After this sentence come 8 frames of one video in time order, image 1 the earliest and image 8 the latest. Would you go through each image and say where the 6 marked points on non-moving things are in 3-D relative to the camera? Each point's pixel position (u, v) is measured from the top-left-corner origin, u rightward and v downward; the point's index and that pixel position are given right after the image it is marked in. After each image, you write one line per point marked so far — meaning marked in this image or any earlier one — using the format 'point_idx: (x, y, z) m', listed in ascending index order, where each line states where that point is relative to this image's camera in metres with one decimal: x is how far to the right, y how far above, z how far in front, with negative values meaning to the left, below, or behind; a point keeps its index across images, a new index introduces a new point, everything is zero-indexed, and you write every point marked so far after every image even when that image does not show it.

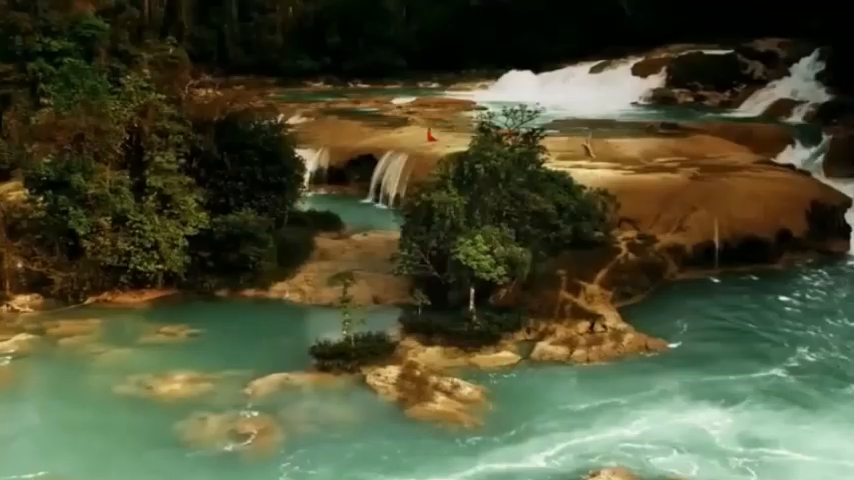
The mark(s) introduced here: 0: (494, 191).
0: (+1.1, +0.8, +15.4) m
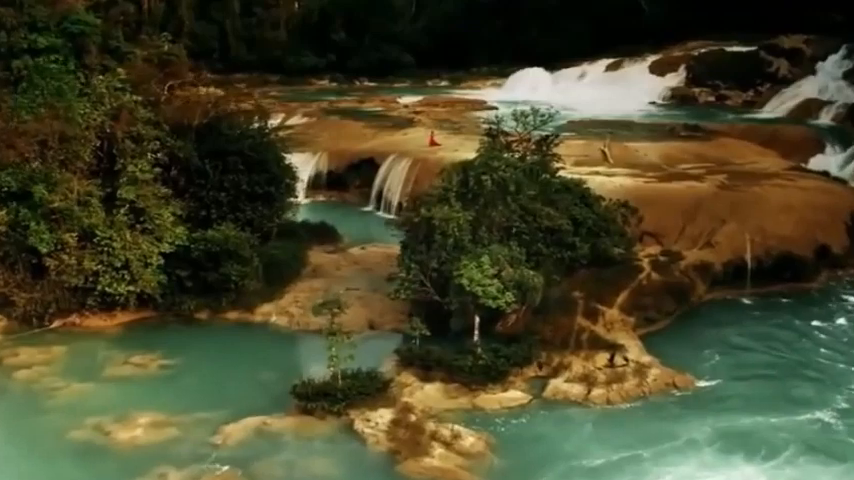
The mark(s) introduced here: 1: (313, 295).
0: (+1.1, +0.5, +13.8) m
1: (-1.9, -0.9, +15.7) m
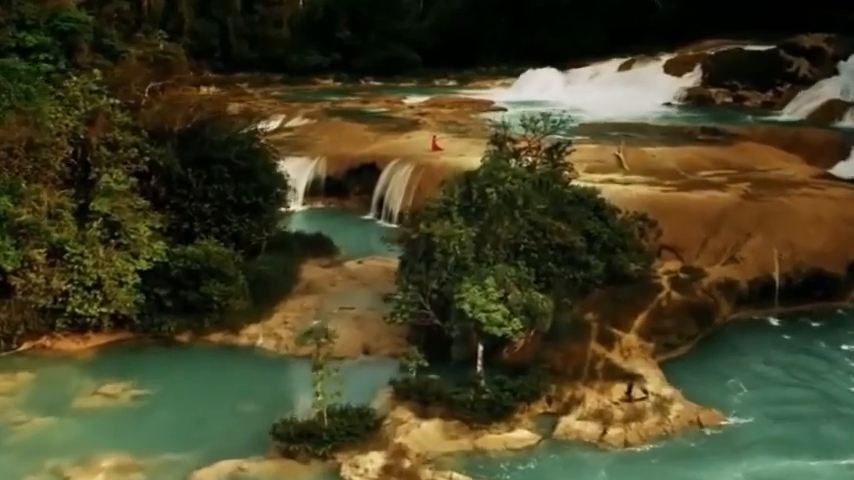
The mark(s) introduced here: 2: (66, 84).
0: (+1.1, +0.3, +12.5) m
1: (-1.9, -1.1, +14.4) m
2: (-5.6, +2.4, +14.7) m
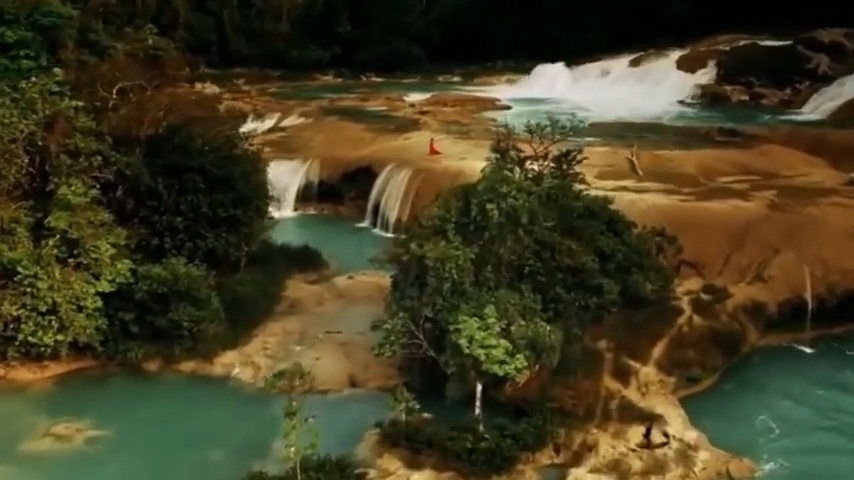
0: (+1.0, 0.0, +11.1) m
1: (-1.9, -1.4, +13.1) m
2: (-5.6, +2.2, +13.4) m
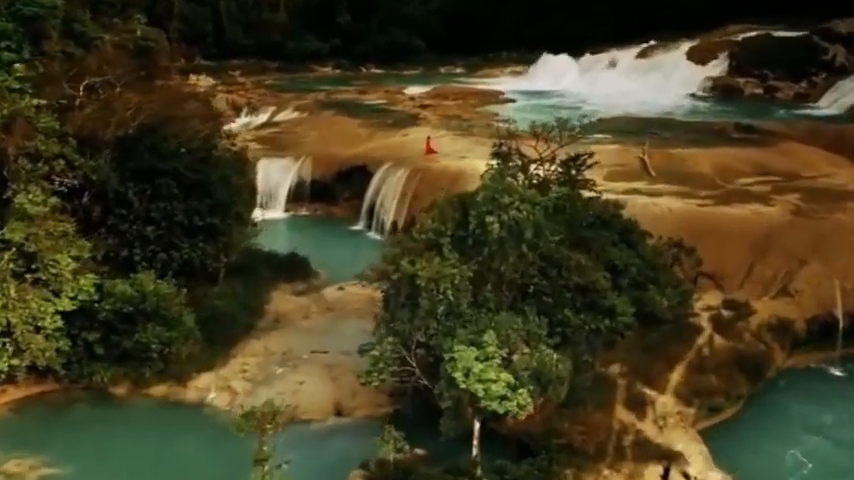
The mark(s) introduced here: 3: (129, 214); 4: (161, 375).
0: (+0.9, -0.2, +10.0) m
1: (-2.0, -1.5, +11.9) m
2: (-5.7, +2.0, +12.2) m
3: (-3.8, +0.3, +12.0) m
4: (-3.2, -1.6, +11.5) m
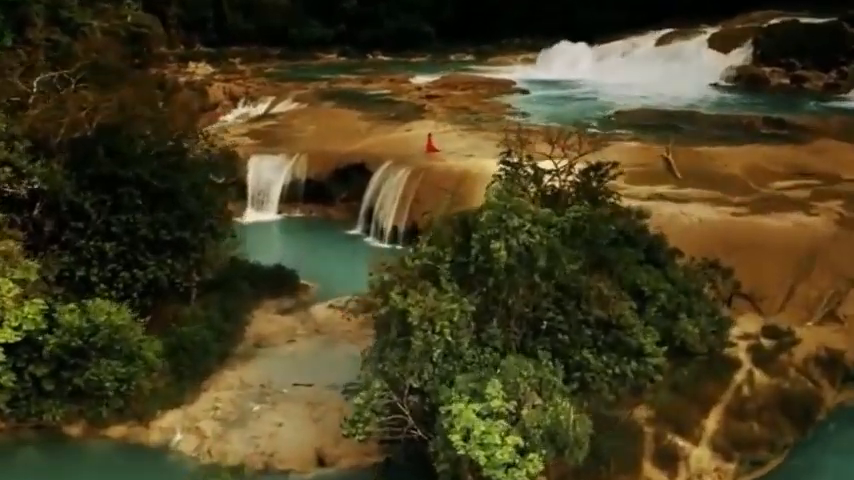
0: (+0.9, -0.4, +8.5) m
1: (-2.0, -1.7, +10.5) m
2: (-5.7, +1.8, +10.8) m
3: (-3.8, +0.1, +10.5) m
4: (-3.2, -1.8, +10.1) m
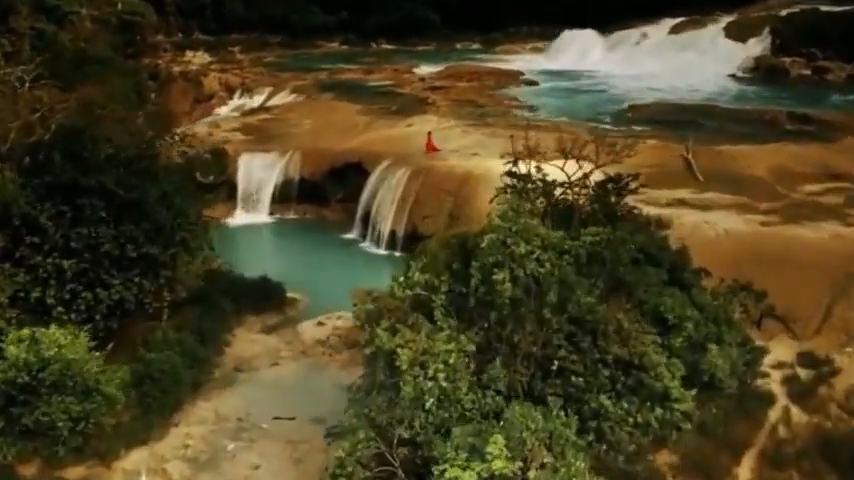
0: (+0.8, -0.6, +7.3) m
1: (-2.1, -1.9, +9.4) m
2: (-5.7, +1.7, +9.6) m
3: (-3.8, 0.0, +9.4) m
4: (-3.3, -2.0, +9.0) m
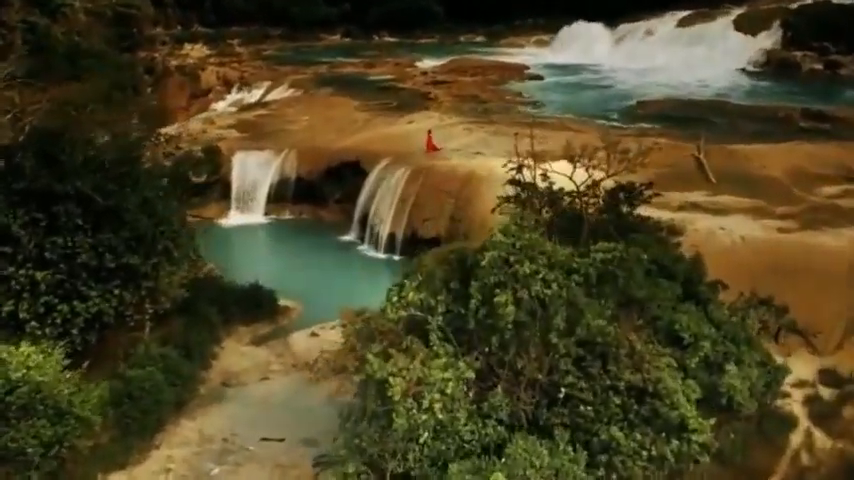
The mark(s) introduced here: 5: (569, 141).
0: (+0.8, -0.7, +6.7) m
1: (-2.1, -2.0, +8.8) m
2: (-5.8, +1.6, +9.0) m
3: (-3.8, -0.1, +8.8) m
4: (-3.3, -2.1, +8.4) m
5: (+2.2, +1.6, +14.5) m
